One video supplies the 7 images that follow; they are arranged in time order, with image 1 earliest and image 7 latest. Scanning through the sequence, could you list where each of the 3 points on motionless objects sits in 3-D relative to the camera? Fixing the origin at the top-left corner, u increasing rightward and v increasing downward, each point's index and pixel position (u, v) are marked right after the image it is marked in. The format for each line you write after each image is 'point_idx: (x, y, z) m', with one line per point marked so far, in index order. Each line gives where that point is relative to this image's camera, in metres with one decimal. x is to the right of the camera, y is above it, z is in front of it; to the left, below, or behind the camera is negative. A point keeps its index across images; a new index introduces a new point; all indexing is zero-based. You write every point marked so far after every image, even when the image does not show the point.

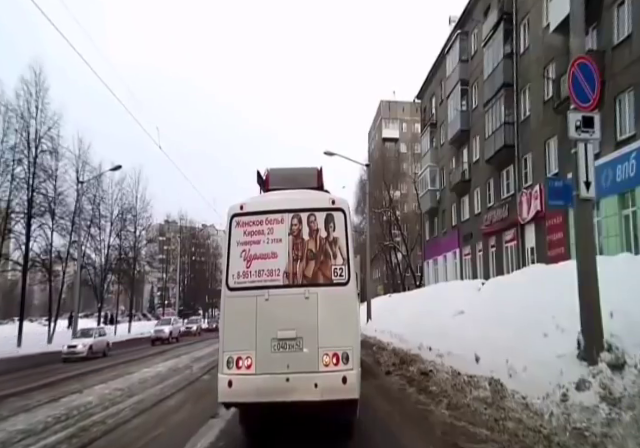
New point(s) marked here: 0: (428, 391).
0: (+2.4, -3.7, +10.6) m
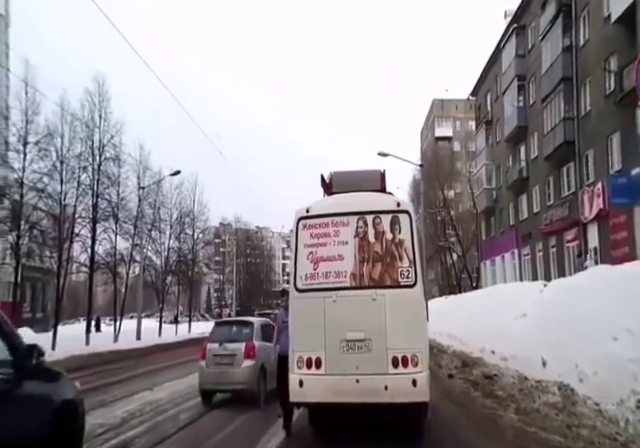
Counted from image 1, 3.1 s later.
0: (+3.7, -3.7, +10.3) m
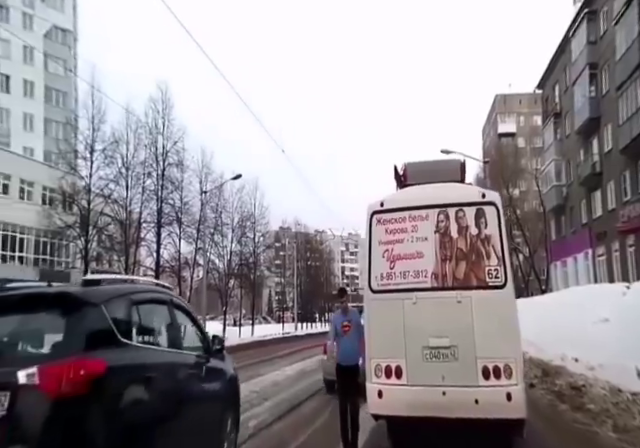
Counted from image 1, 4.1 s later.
0: (+5.2, -3.6, +9.3) m
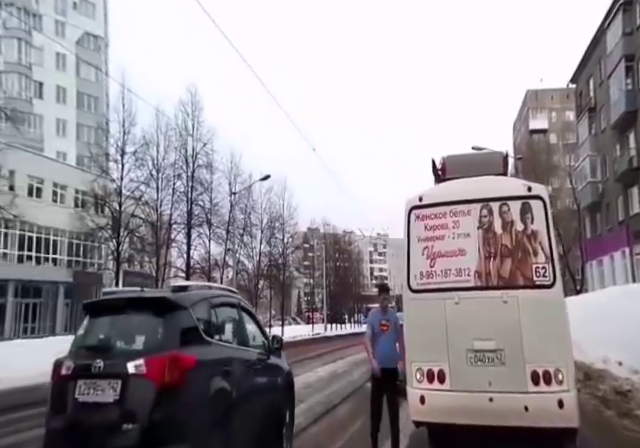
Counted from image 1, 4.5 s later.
0: (+5.8, -3.5, +8.7) m
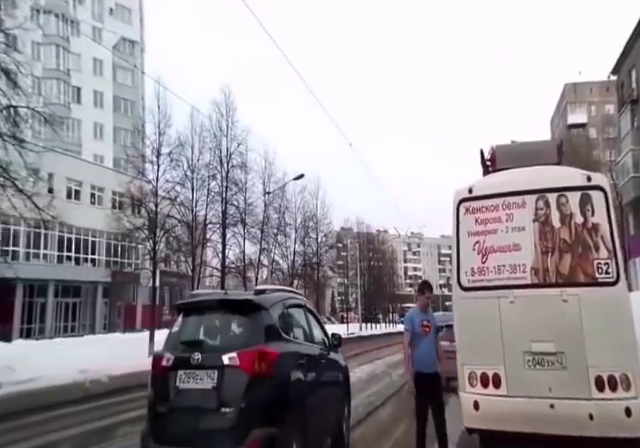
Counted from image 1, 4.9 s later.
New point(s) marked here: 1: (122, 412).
0: (+6.5, -3.4, +8.1) m
1: (-3.4, -3.2, +8.2) m
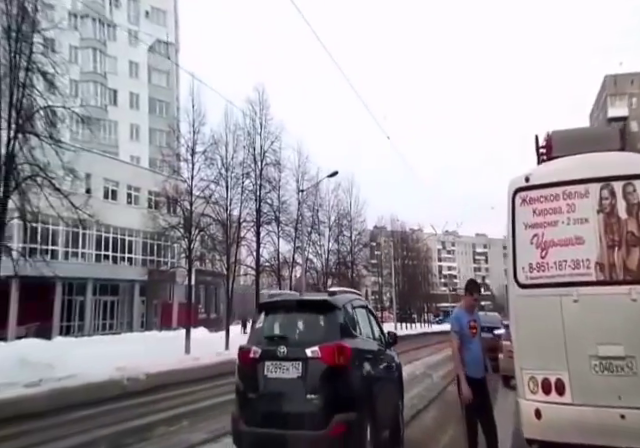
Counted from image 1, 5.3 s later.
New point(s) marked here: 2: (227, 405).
0: (+7.1, -3.3, +7.4) m
1: (-2.7, -3.2, +8.2) m
2: (-1.7, -3.2, +8.5) m
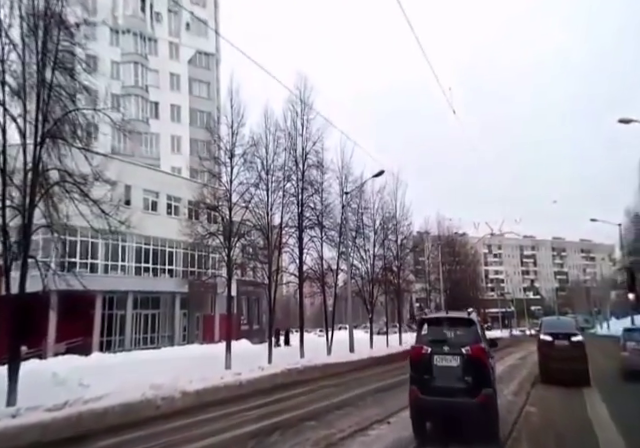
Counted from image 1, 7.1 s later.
0: (+8.0, -3.0, +5.8) m
1: (-1.8, -3.3, +7.3) m
2: (-0.7, -3.3, +7.6) m
